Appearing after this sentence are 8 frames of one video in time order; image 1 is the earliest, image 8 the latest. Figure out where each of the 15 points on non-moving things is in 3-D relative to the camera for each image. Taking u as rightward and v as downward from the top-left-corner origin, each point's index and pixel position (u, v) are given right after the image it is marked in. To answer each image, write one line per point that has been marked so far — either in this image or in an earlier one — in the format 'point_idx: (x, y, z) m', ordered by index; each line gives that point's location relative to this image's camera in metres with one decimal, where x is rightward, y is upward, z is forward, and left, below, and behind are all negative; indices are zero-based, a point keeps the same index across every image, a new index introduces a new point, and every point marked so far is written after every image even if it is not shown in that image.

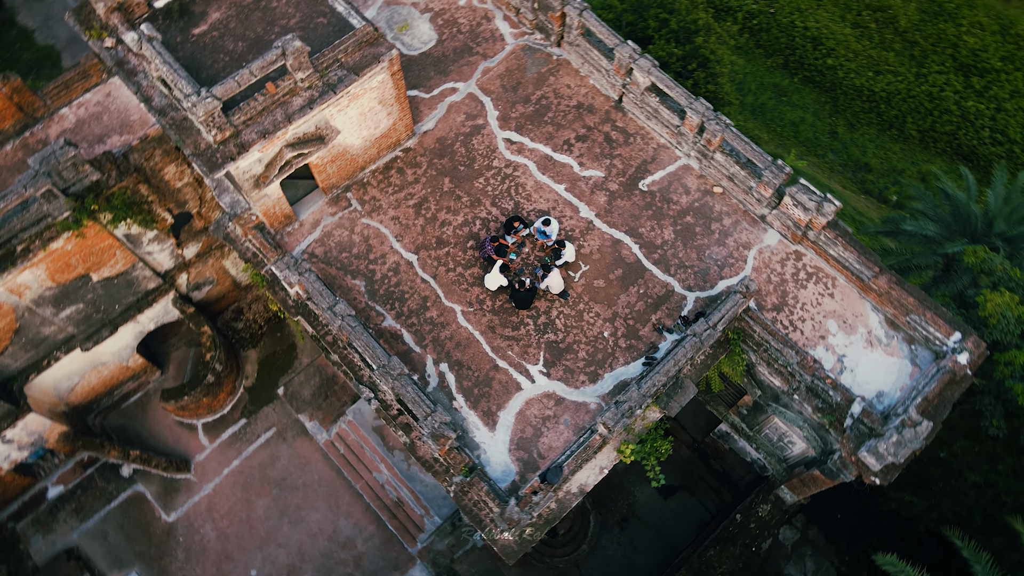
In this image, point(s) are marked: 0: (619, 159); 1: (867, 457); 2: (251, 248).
0: (+2.3, +2.7, +15.5) m
1: (+6.0, -2.9, +12.5) m
2: (-5.1, +0.8, +14.4) m
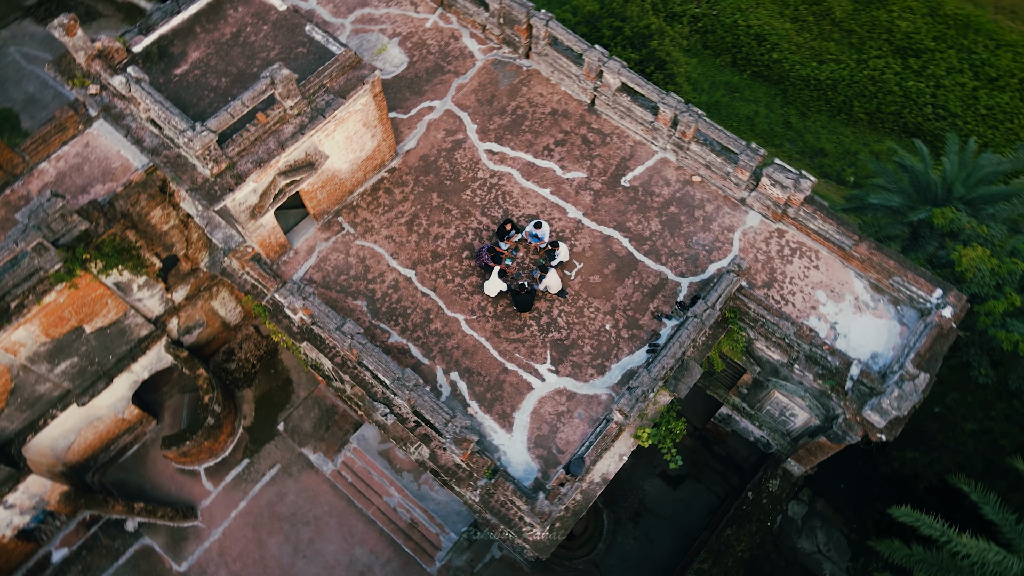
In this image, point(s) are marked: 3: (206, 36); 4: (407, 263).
0: (+1.9, +2.8, +16.0) m
1: (+6.4, -2.3, +13.0) m
2: (-5.2, +0.2, +14.5) m
3: (-5.7, +4.7, +13.7) m
4: (-2.1, +0.5, +14.9) m
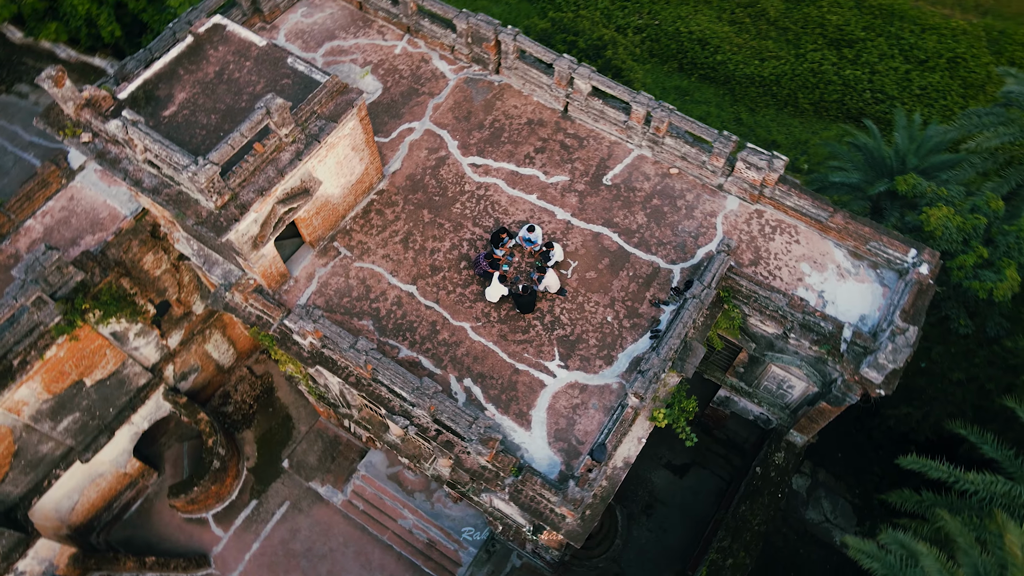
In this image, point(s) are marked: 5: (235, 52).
0: (+1.5, +2.9, +16.6) m
1: (+6.7, -1.6, +13.7) m
2: (-5.1, -0.5, +14.7) m
3: (-6.1, +4.0, +14.0) m
4: (-2.2, +0.2, +15.2) m
5: (-5.4, +4.6, +14.3) m
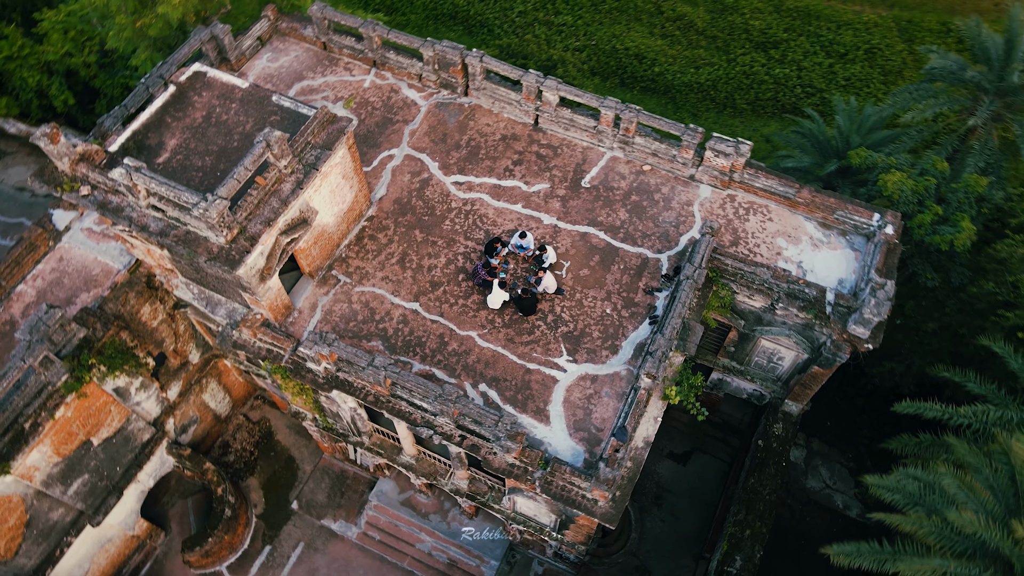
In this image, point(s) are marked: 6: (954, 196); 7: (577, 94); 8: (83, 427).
0: (+1.1, +2.8, +17.4) m
1: (+6.9, -0.8, +14.7) m
2: (-5.0, -1.2, +14.9) m
3: (-6.5, +3.2, +14.3) m
4: (-2.2, -0.2, +15.6) m
5: (-5.8, +3.8, +14.7) m
6: (+10.2, +2.1, +17.0) m
7: (+1.5, +4.5, +16.9) m
8: (-9.1, -2.9, +15.5) m
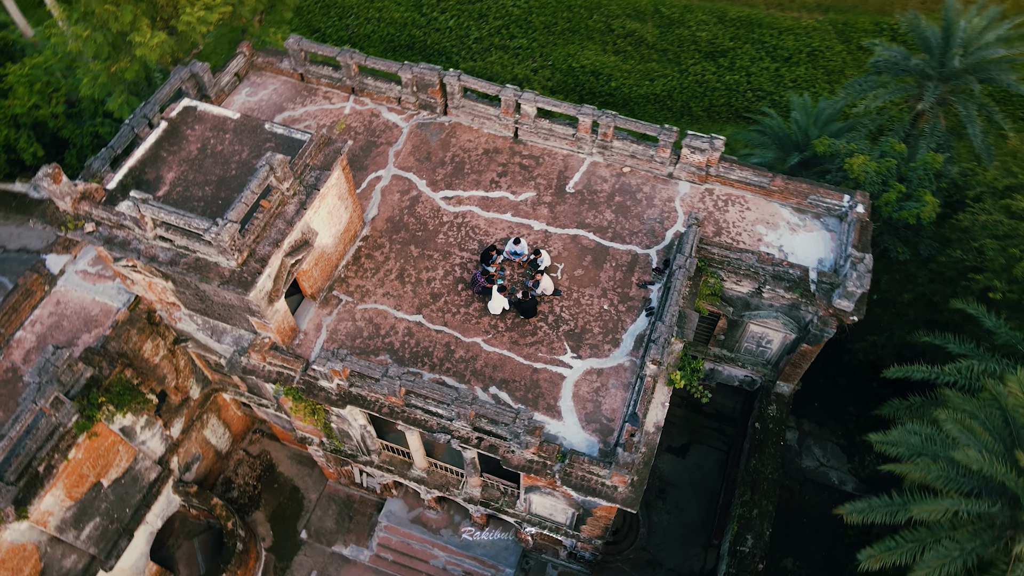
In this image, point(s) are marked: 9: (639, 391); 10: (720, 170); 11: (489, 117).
0: (+0.7, +2.7, +18.1) m
1: (+6.9, -0.3, +15.5) m
2: (-4.9, -1.6, +15.0) m
3: (-6.7, +2.6, +14.6) m
4: (-2.2, -0.5, +16.0) m
5: (-6.1, +3.3, +15.0) m
6: (+9.9, +2.8, +18.1) m
7: (+1.0, +4.4, +17.6) m
8: (-8.8, -3.8, +15.4) m
9: (+2.5, -2.0, +14.4) m
10: (+4.9, +2.8, +17.5) m
11: (-0.6, +4.3, +18.6) m
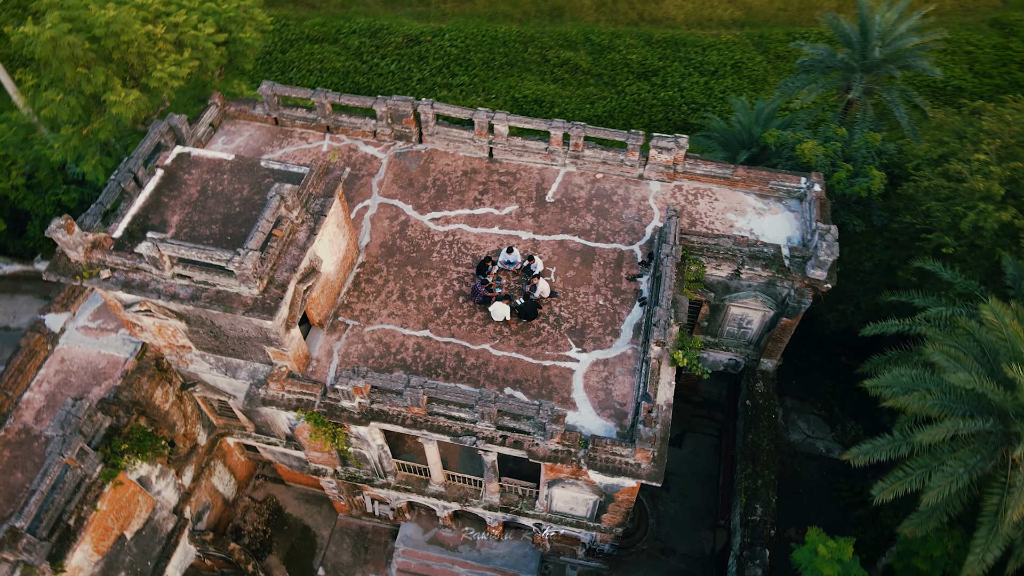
0: (+0.2, +2.5, +19.0) m
1: (+6.9, +0.4, +16.8) m
2: (-4.6, -2.3, +15.4) m
3: (-6.8, +1.8, +15.0) m
4: (-2.1, -0.8, +16.6) m
5: (-6.4, +2.5, +15.5) m
6: (+9.3, +3.6, +19.9) m
7: (+0.4, +4.2, +18.7) m
8: (-8.2, -4.8, +15.4) m
9: (+2.8, -1.8, +15.3) m
10: (+4.5, +3.1, +18.8) m
11: (-1.3, +3.9, +19.5) m
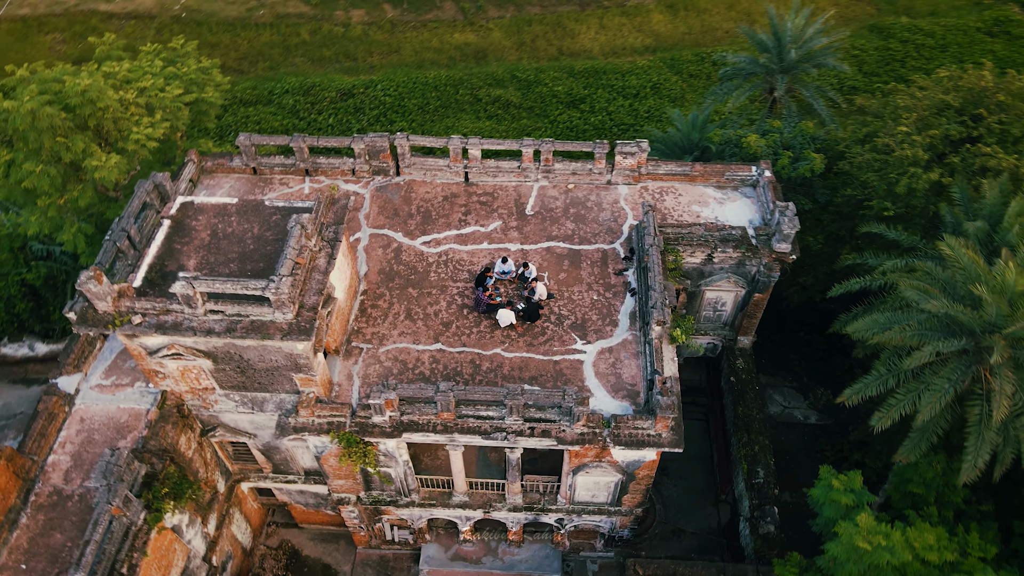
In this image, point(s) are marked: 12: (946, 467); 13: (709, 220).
0: (-0.3, +2.2, +20.3) m
1: (+6.8, +1.1, +18.6) m
2: (-4.1, -2.9, +15.9) m
3: (-6.8, +0.9, +15.5) m
4: (-2.0, -1.2, +17.5) m
5: (-6.5, +1.6, +16.1) m
6: (+8.5, +4.4, +22.1) m
7: (-0.4, +4.0, +20.1) m
8: (-7.4, -5.9, +15.4) m
9: (+3.1, -1.4, +16.6) m
10: (+3.8, +3.3, +20.5) m
11: (-2.0, +3.4, +20.7) m
12: (+9.5, -3.9, +16.1) m
13: (+5.3, +1.8, +19.8) m
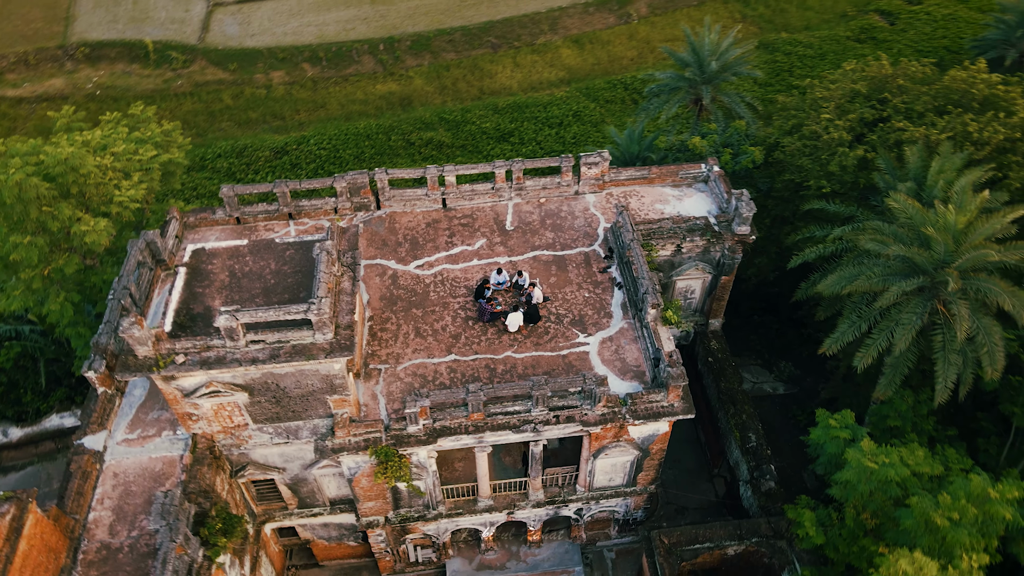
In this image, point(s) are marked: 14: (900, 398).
0: (-0.9, +1.8, +21.7) m
1: (+6.5, +1.7, +20.8) m
2: (-3.4, -3.4, +16.6) m
3: (-6.6, 0.0, +16.1) m
4: (-1.7, -1.6, +18.5) m
5: (-6.4, +0.7, +16.8) m
6: (+7.3, +4.9, +24.5) m
7: (-1.1, +3.5, +21.6) m
8: (-6.2, -6.7, +15.5) m
9: (+3.4, -1.1, +18.2) m
10: (+3.0, +3.4, +22.4) m
11: (-2.7, +2.7, +21.9) m
12: (+10.0, -2.7, +18.3) m
13: (+4.8, +2.2, +21.8) m
14: (+9.7, -2.7, +18.3) m
